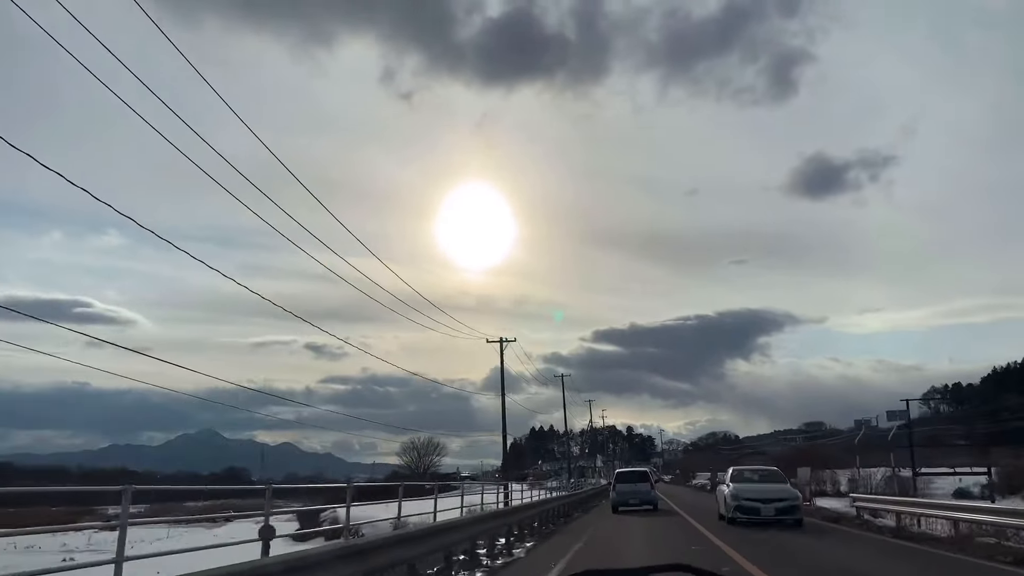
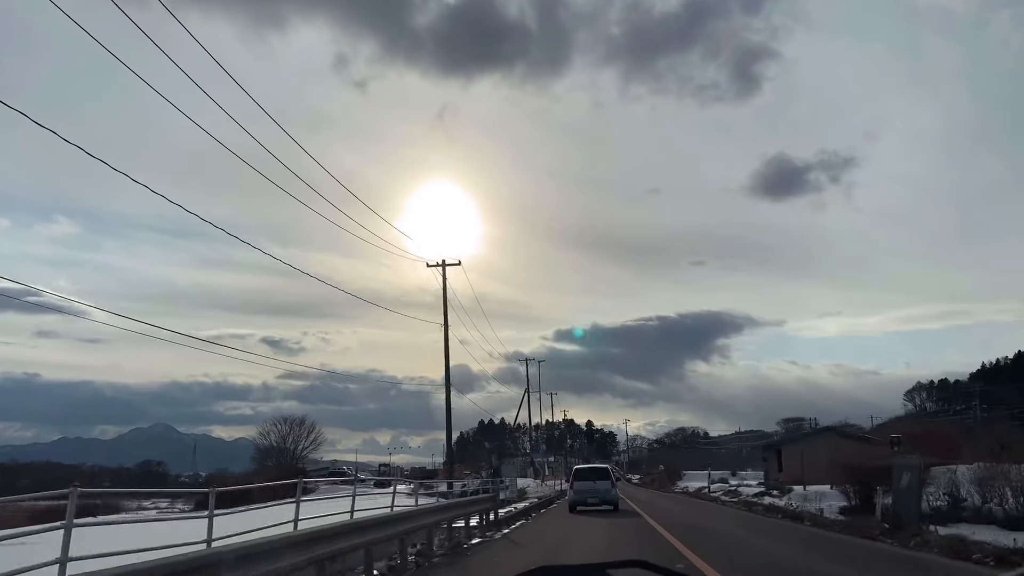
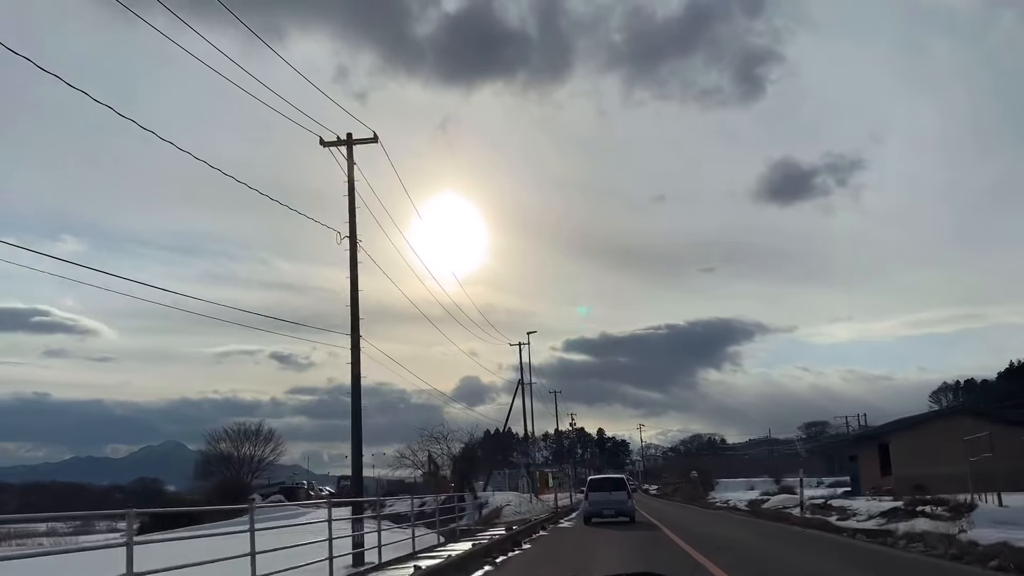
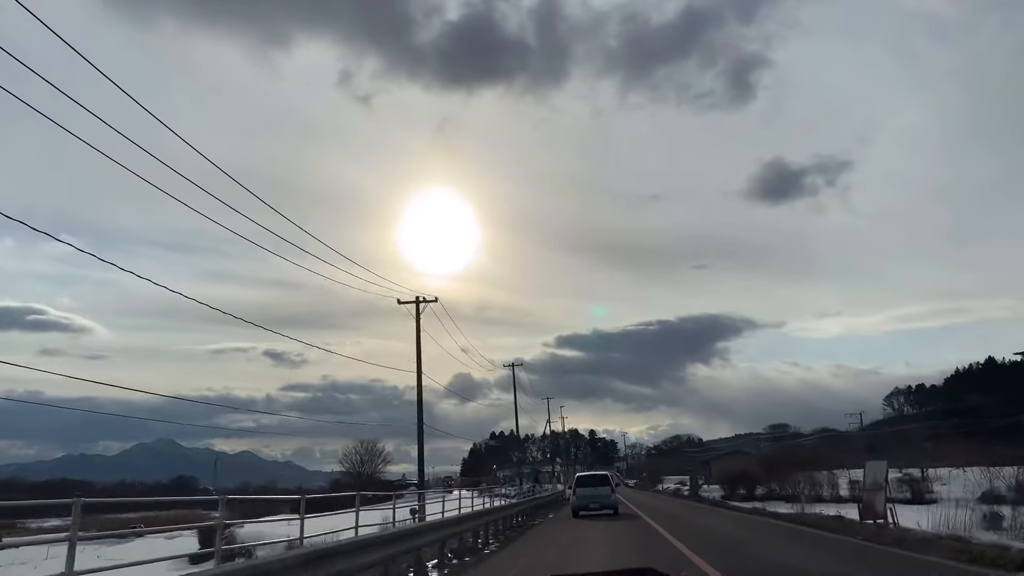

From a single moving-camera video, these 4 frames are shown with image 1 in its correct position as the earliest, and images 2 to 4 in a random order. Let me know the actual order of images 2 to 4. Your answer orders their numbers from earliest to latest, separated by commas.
4, 2, 3
